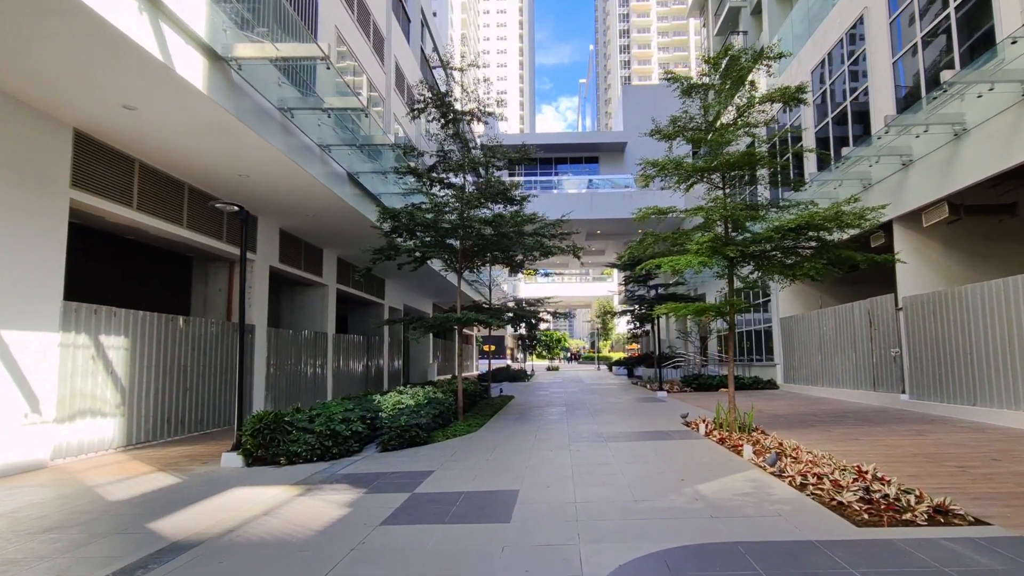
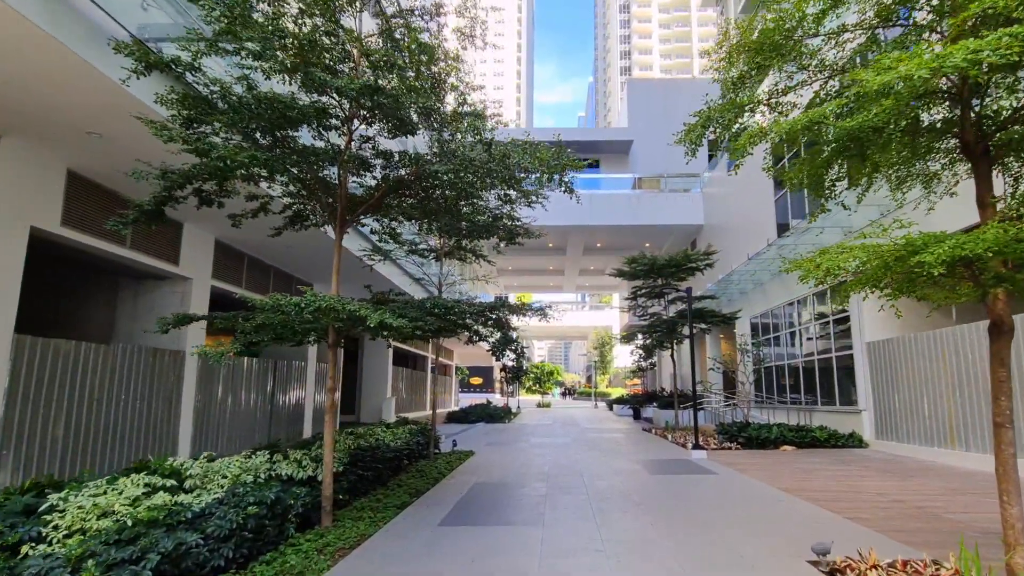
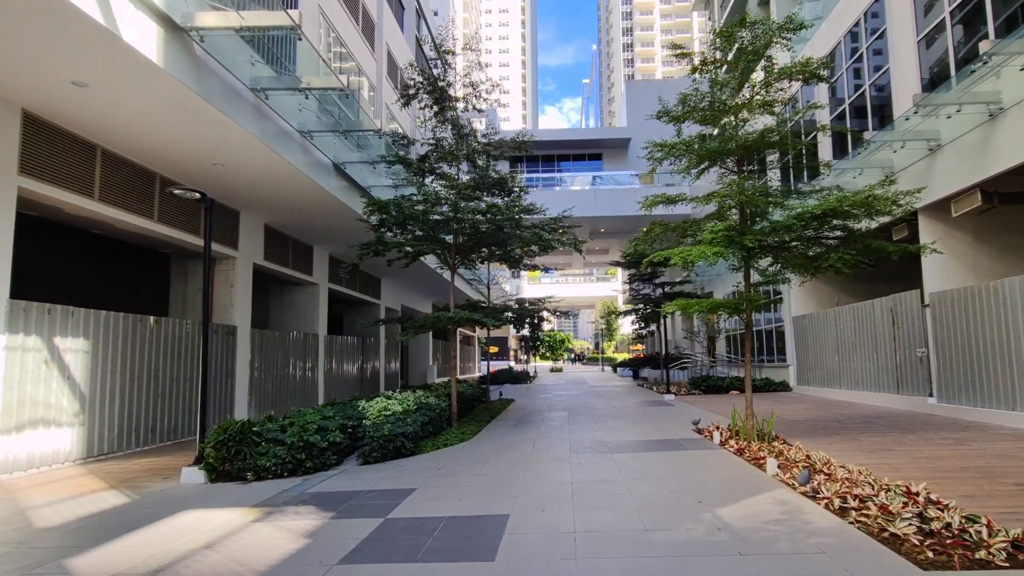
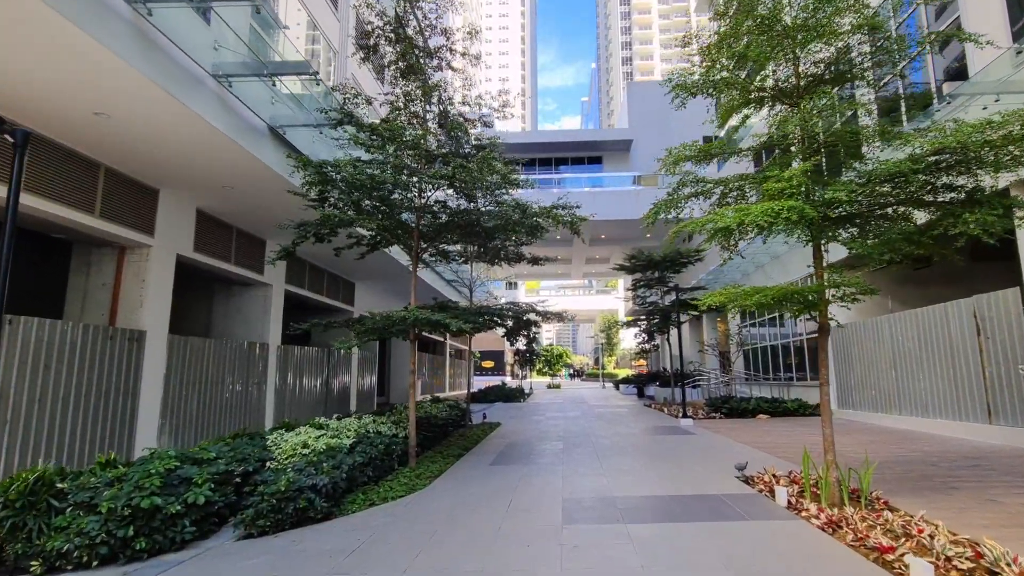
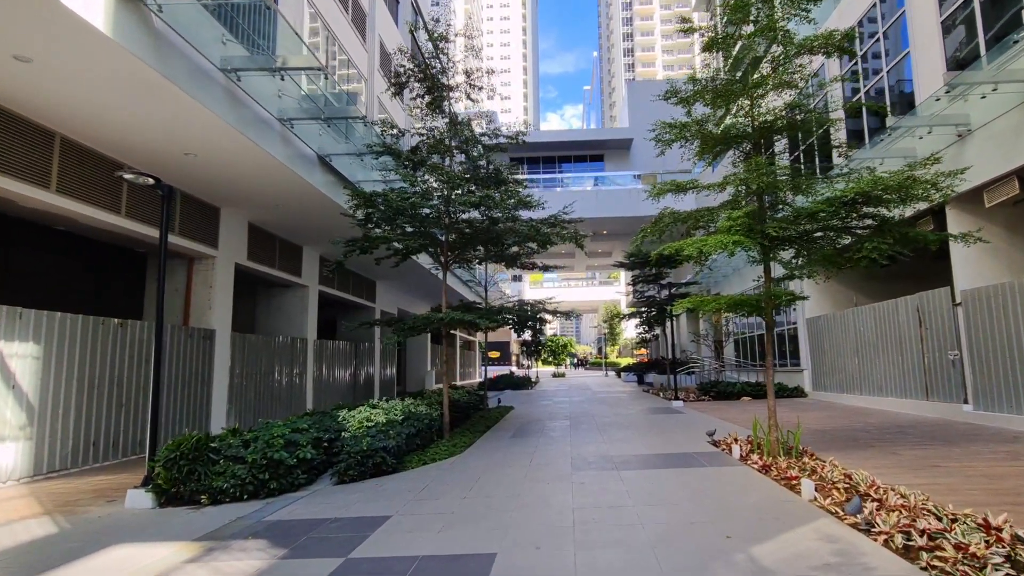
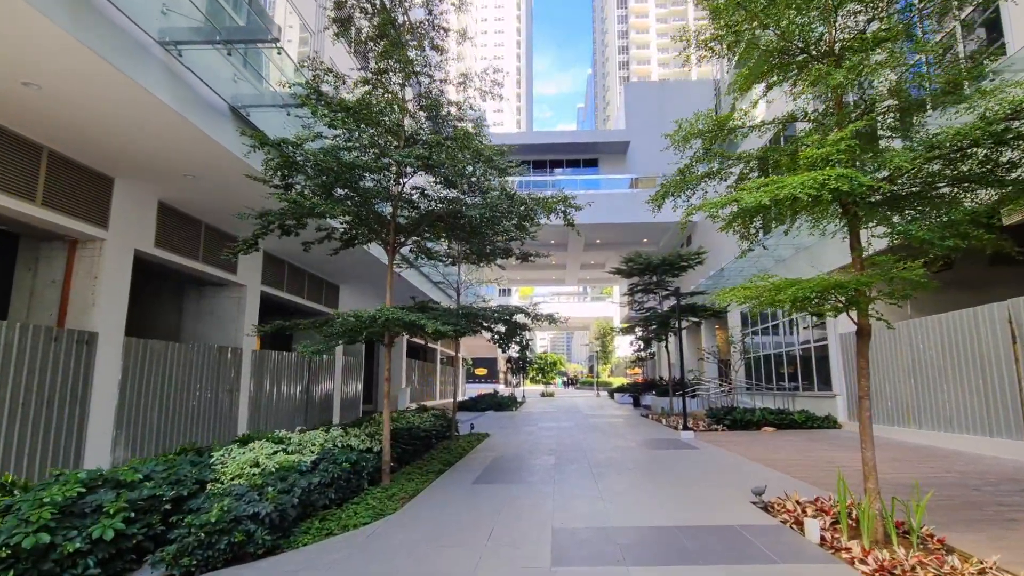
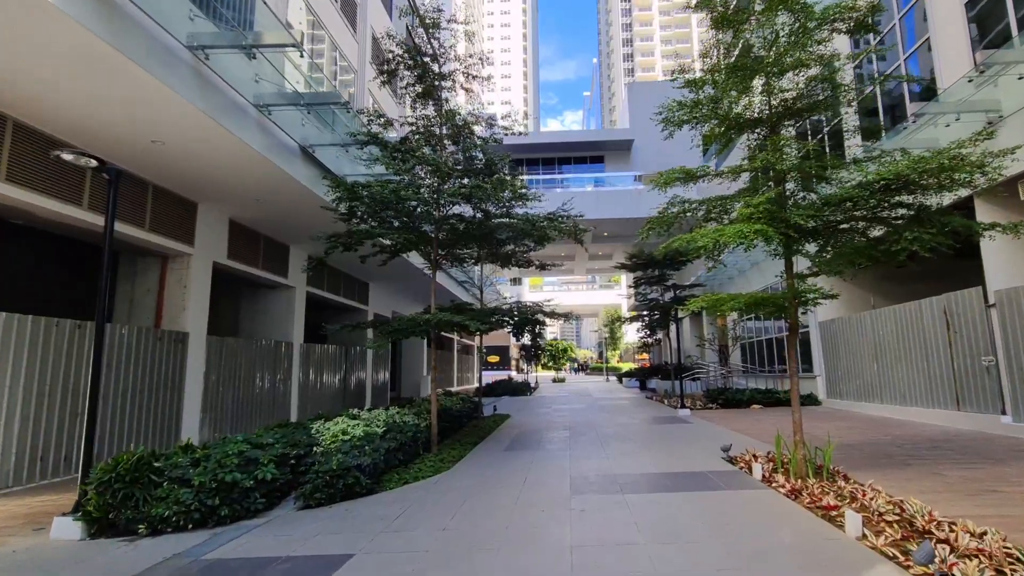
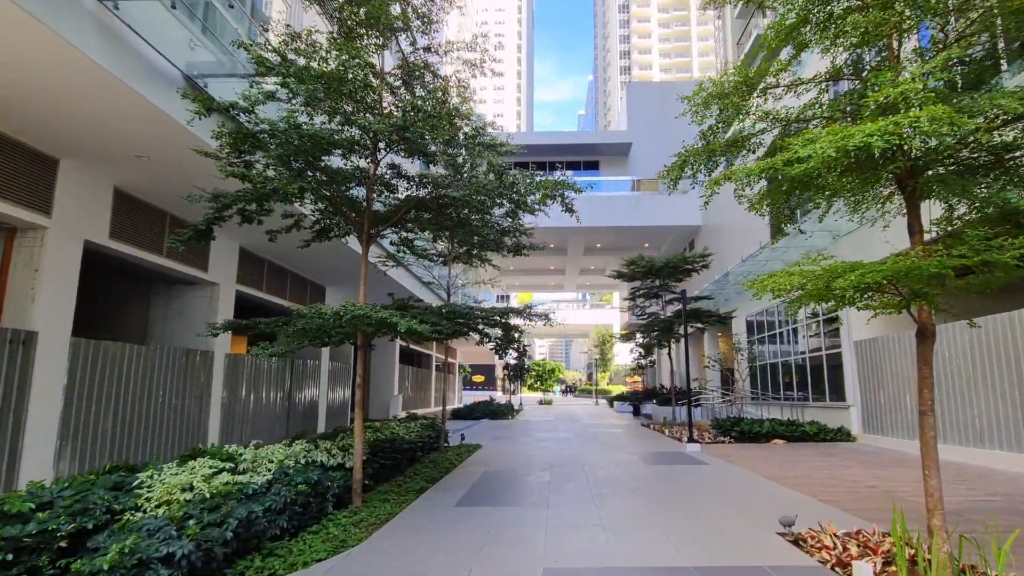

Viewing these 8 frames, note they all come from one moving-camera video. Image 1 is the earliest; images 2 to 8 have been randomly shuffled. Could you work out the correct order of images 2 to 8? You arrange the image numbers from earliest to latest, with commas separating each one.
3, 5, 7, 4, 6, 8, 2
